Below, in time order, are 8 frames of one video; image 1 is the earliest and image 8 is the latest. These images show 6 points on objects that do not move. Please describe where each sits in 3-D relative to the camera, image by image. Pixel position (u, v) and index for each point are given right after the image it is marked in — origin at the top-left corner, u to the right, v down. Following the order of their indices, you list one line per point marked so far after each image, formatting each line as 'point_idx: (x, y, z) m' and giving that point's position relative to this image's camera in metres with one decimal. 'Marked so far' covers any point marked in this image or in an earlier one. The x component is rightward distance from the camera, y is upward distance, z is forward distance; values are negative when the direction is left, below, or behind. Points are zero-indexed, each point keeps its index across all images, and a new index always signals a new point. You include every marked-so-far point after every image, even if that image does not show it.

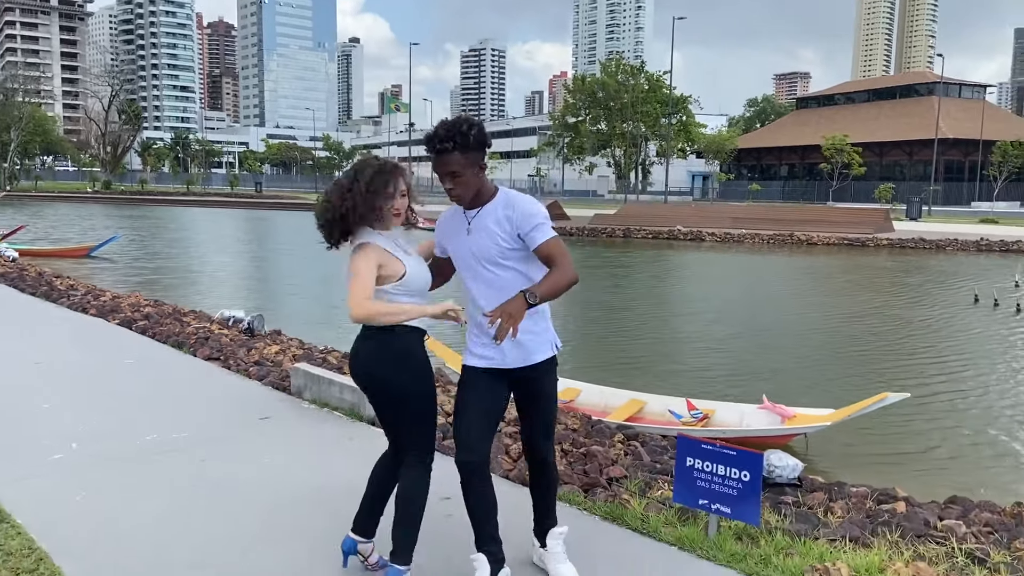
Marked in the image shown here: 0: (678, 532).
0: (+0.8, -1.1, +3.9) m
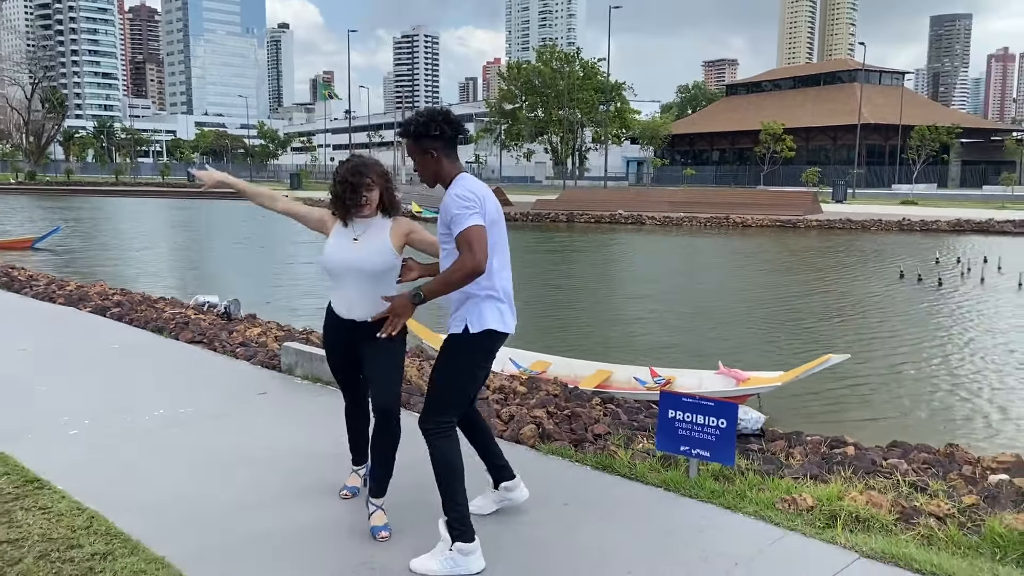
0: (+0.8, -1.0, +4.5) m
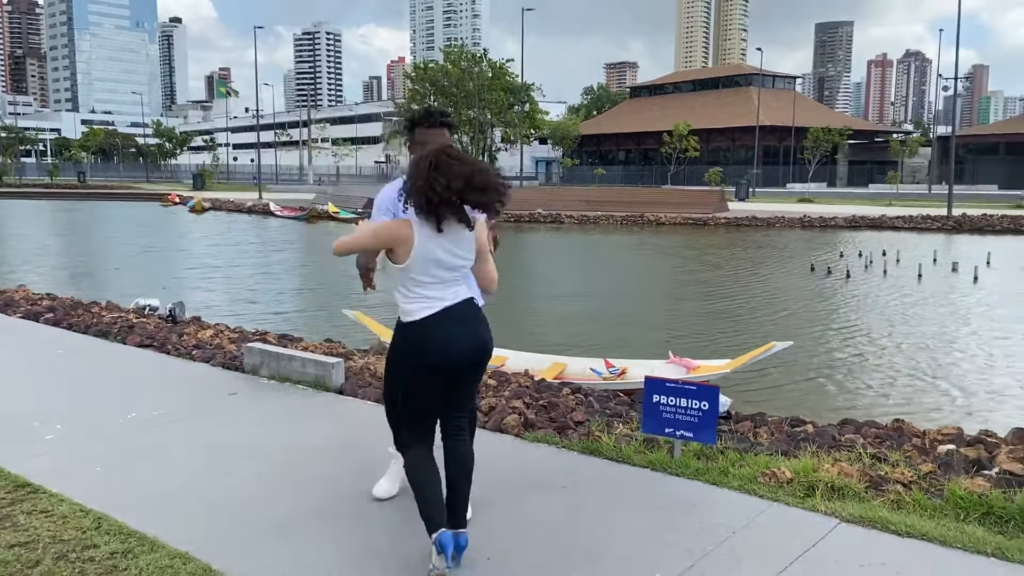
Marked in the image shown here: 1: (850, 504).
0: (+0.8, -0.9, +4.7) m
1: (+1.7, -1.1, +4.1) m
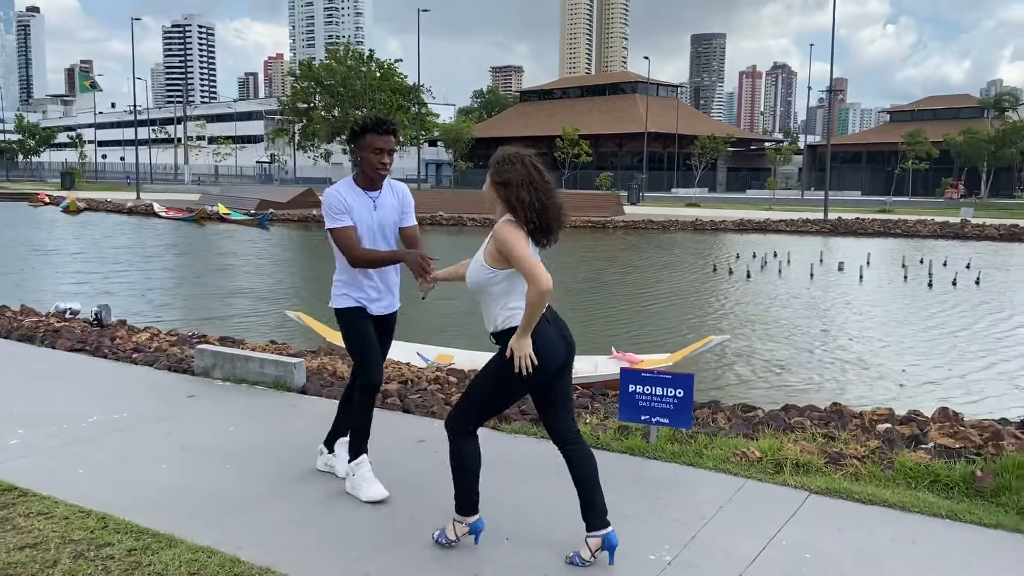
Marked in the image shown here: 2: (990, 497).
0: (+0.7, -0.9, +5.0) m
1: (+1.6, -1.0, +4.5) m
2: (+2.4, -1.1, +4.3) m
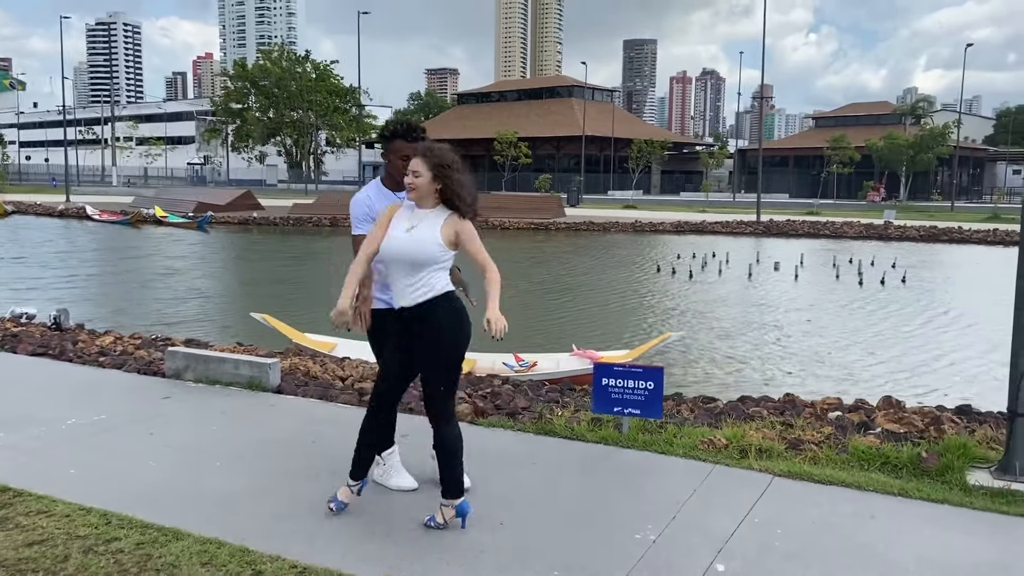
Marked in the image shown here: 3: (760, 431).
0: (+0.5, -0.9, +5.2) m
1: (+1.5, -1.0, +4.9) m
2: (+2.4, -1.0, +4.7) m
3: (+1.6, -0.9, +5.3) m
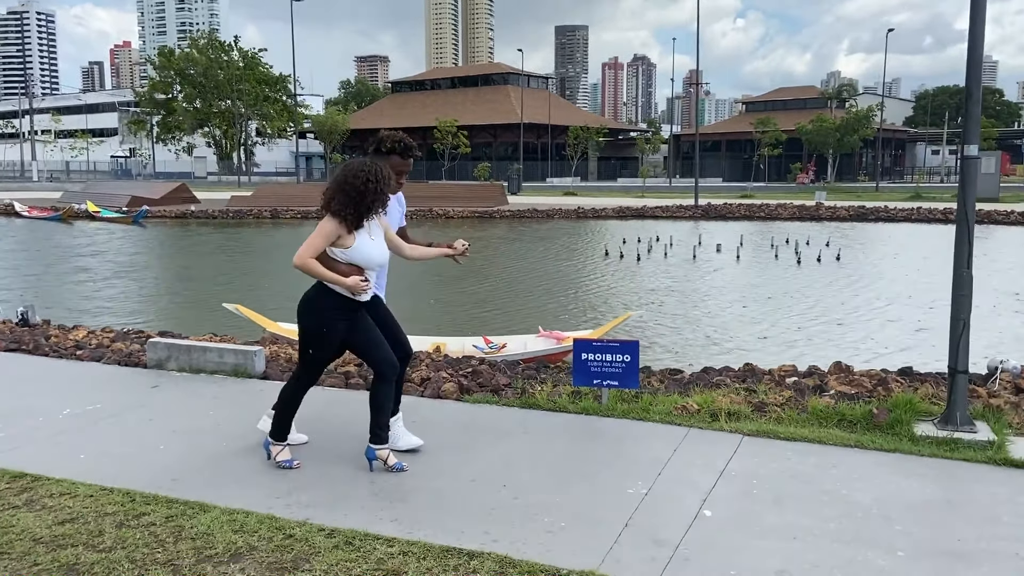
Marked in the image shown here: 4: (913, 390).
0: (+0.4, -0.8, +5.6) m
1: (+1.5, -0.9, +5.3) m
2: (+2.3, -0.9, +5.2) m
3: (+1.5, -0.7, +5.7) m
4: (+2.8, -0.7, +5.8) m
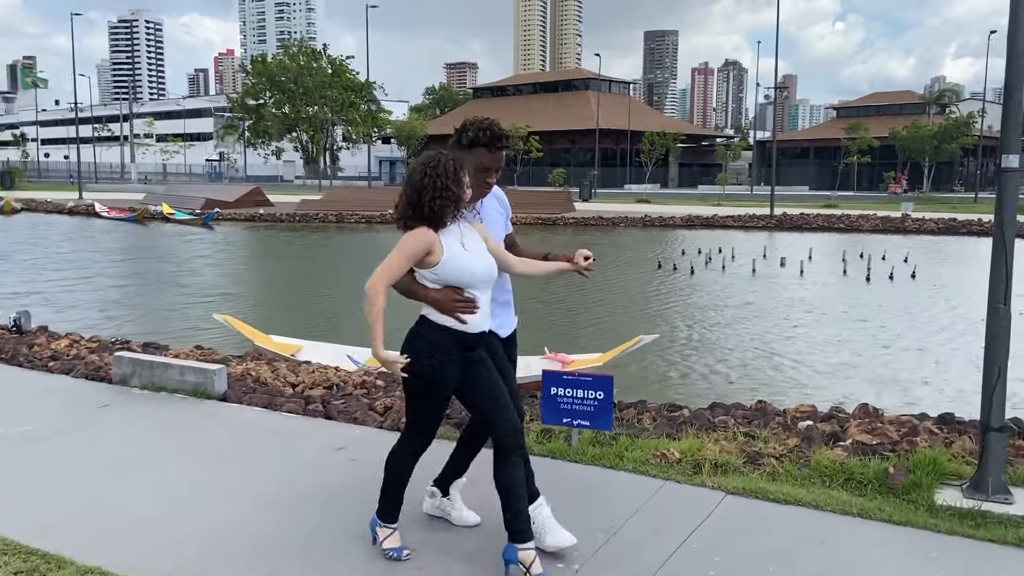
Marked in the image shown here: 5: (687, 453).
0: (+0.2, -0.9, +4.9) m
1: (+1.2, -1.0, +4.5) m
2: (+2.0, -1.1, +4.3) m
3: (+1.2, -0.9, +5.0) m
4: (+2.6, -0.9, +4.9) m
5: (+1.0, -0.9, +4.8) m
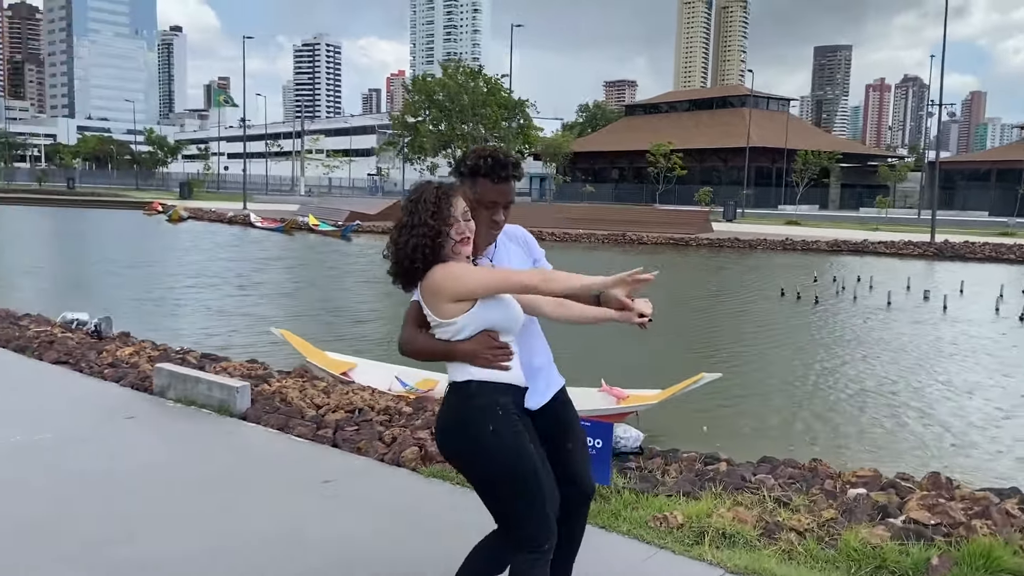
0: (+0.2, -1.1, +4.5) m
1: (+1.1, -1.2, +3.9) m
2: (+1.8, -1.3, +3.5) m
3: (+1.2, -1.1, +4.3) m
4: (+2.5, -1.2, +4.1) m
5: (+0.9, -1.2, +4.2) m
